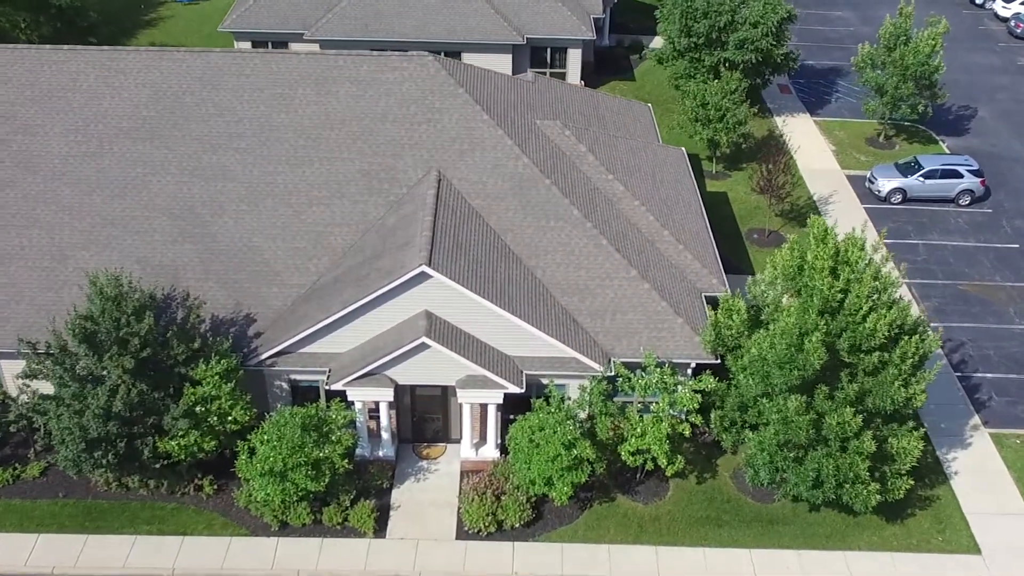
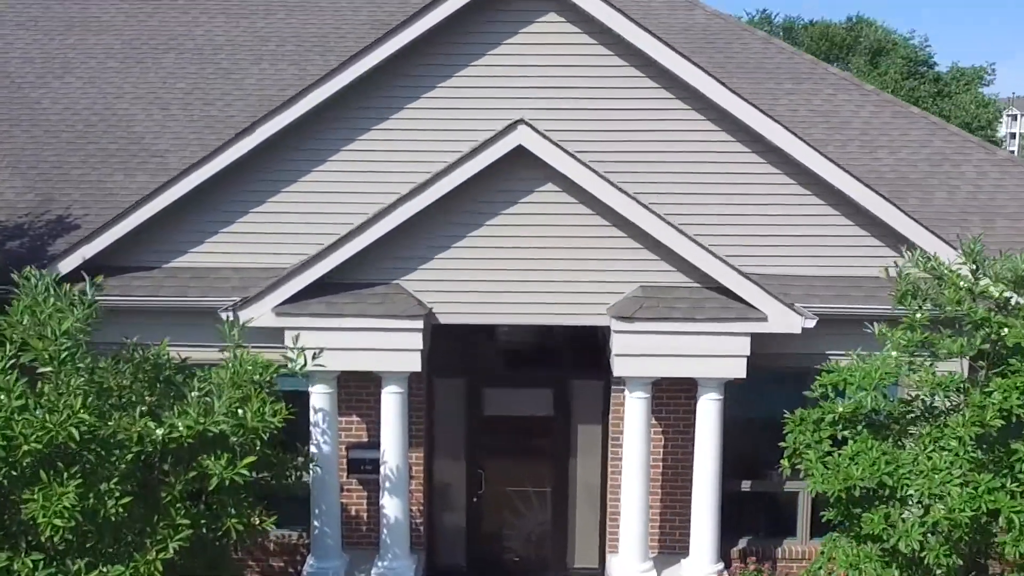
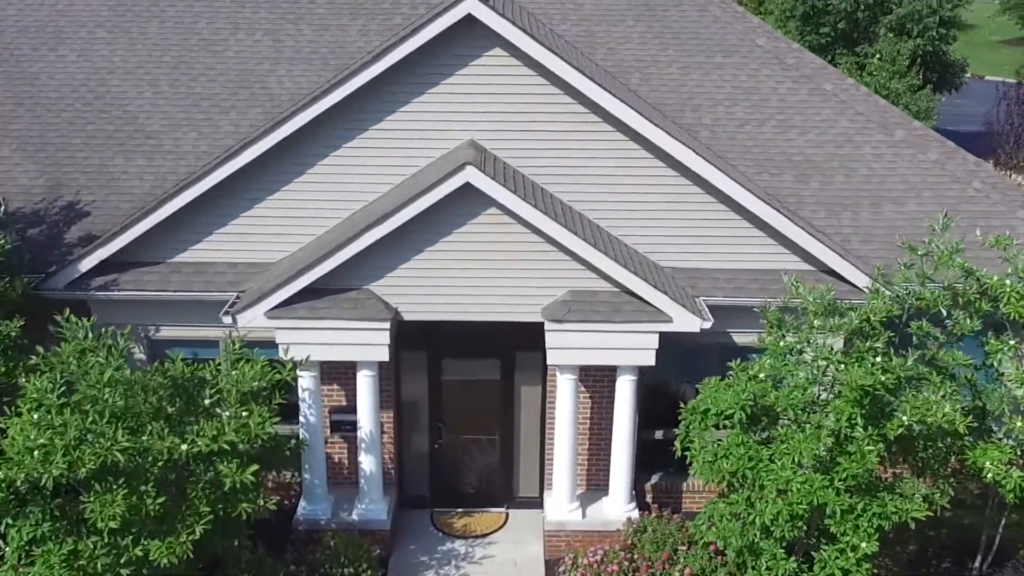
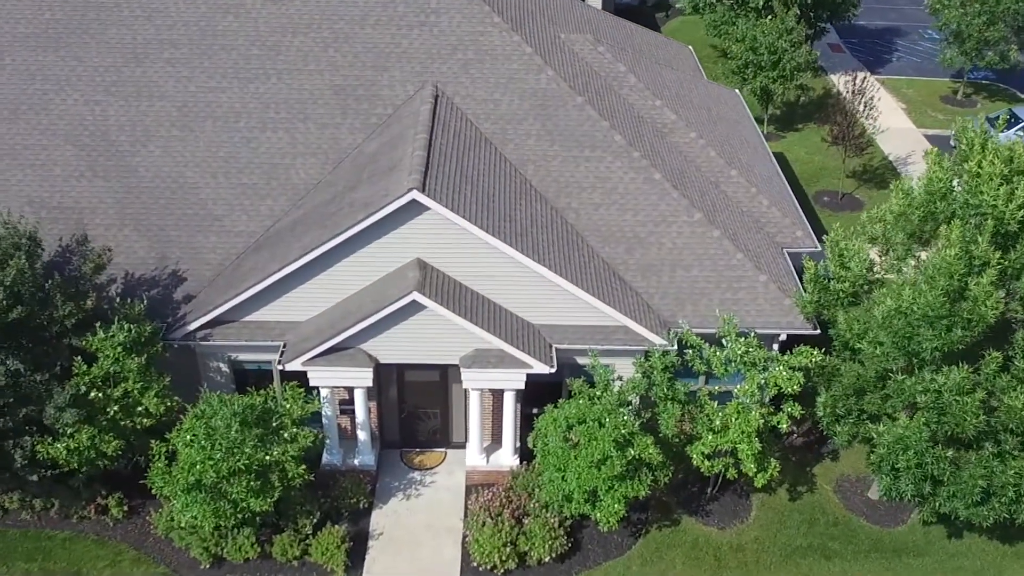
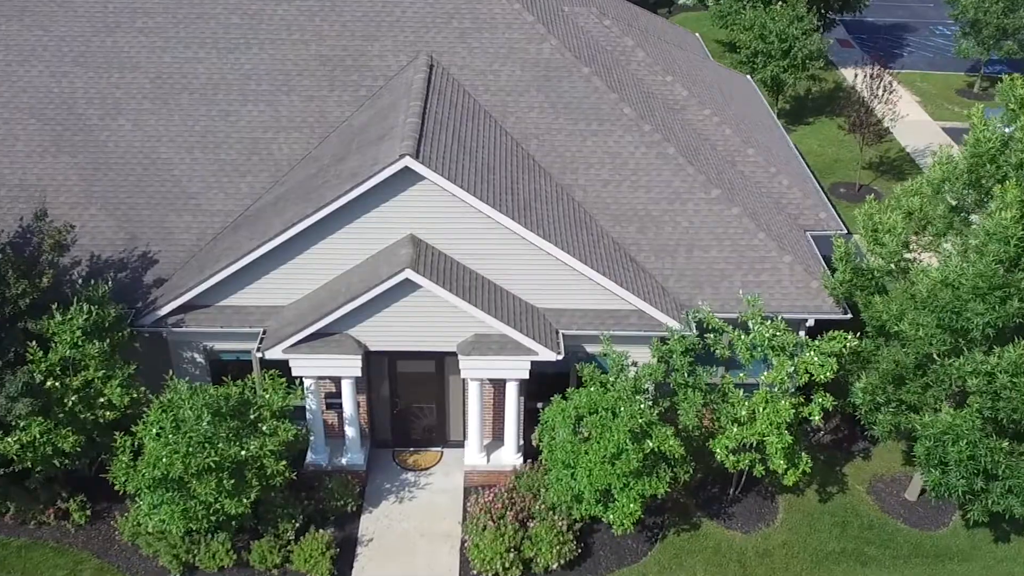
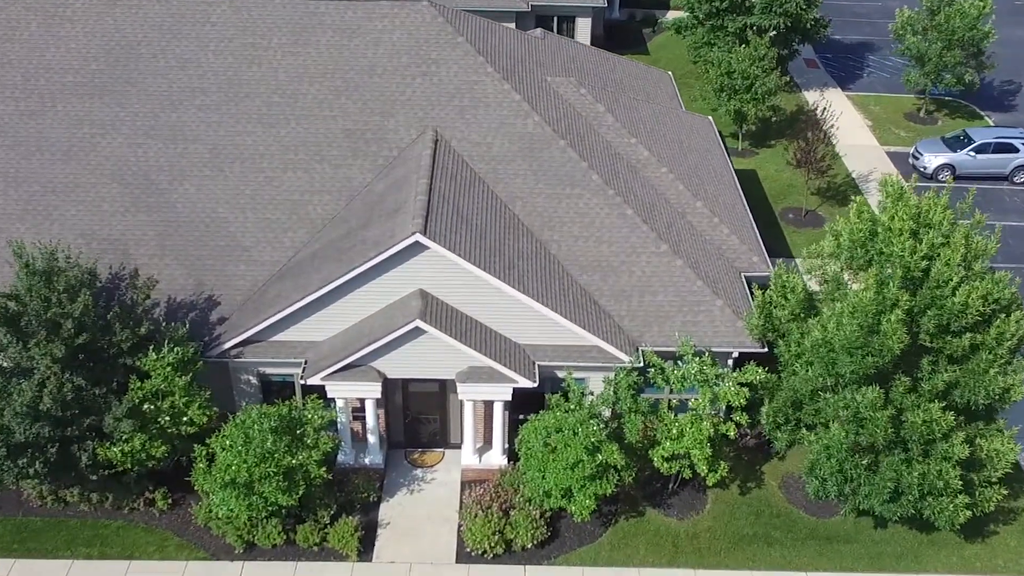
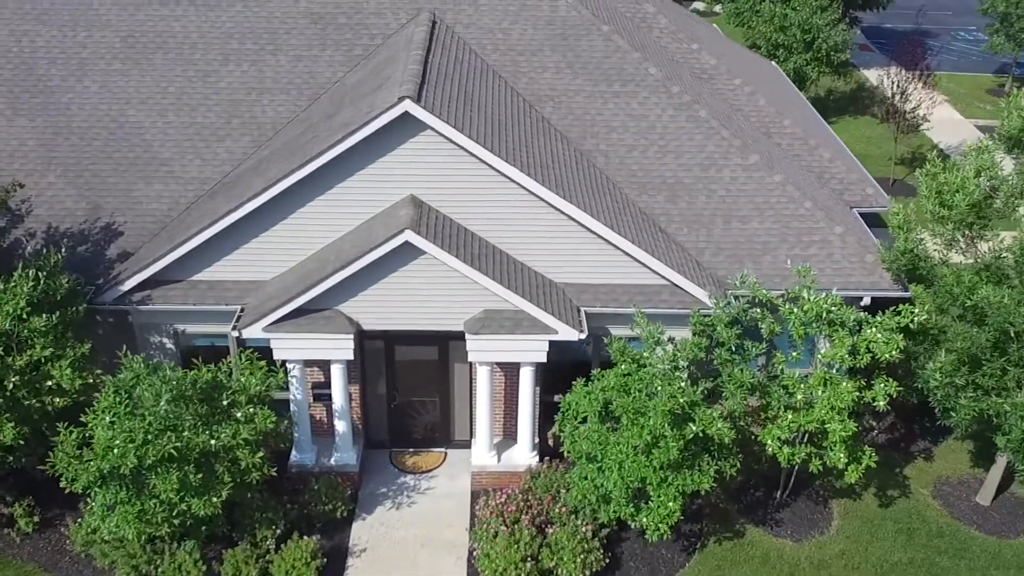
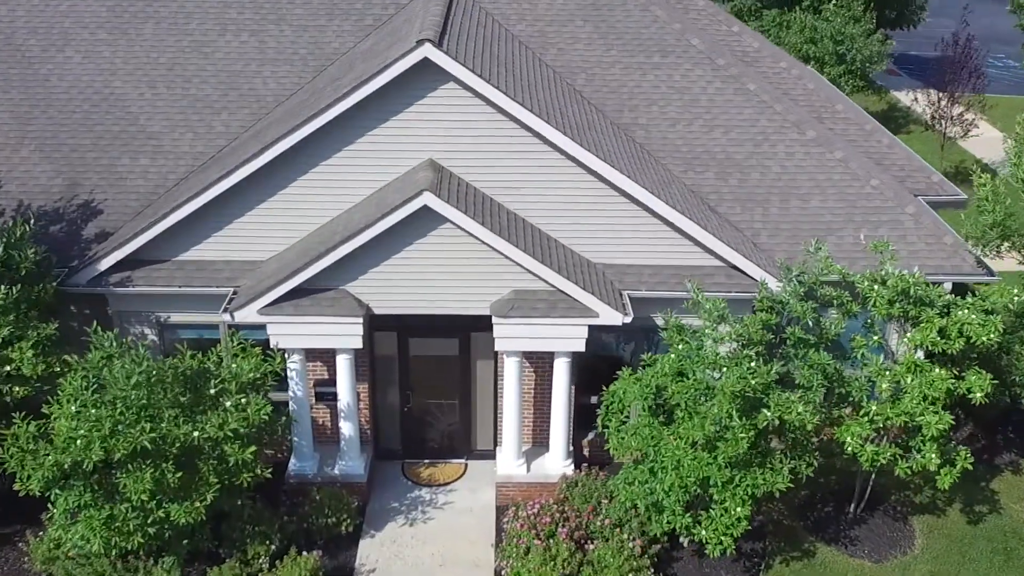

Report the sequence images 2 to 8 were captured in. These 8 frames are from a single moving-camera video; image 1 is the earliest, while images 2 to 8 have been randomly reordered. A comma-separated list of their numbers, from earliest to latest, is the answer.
6, 4, 5, 7, 8, 3, 2
